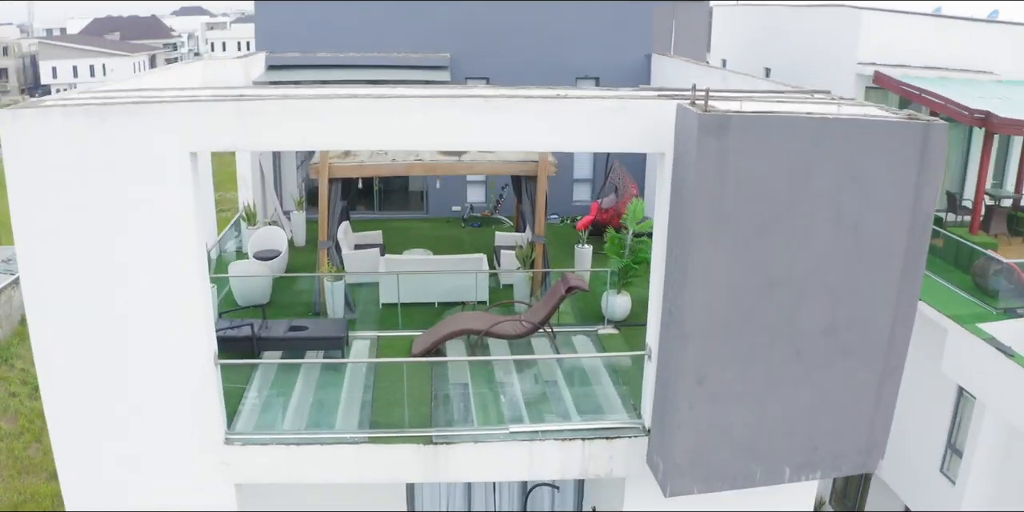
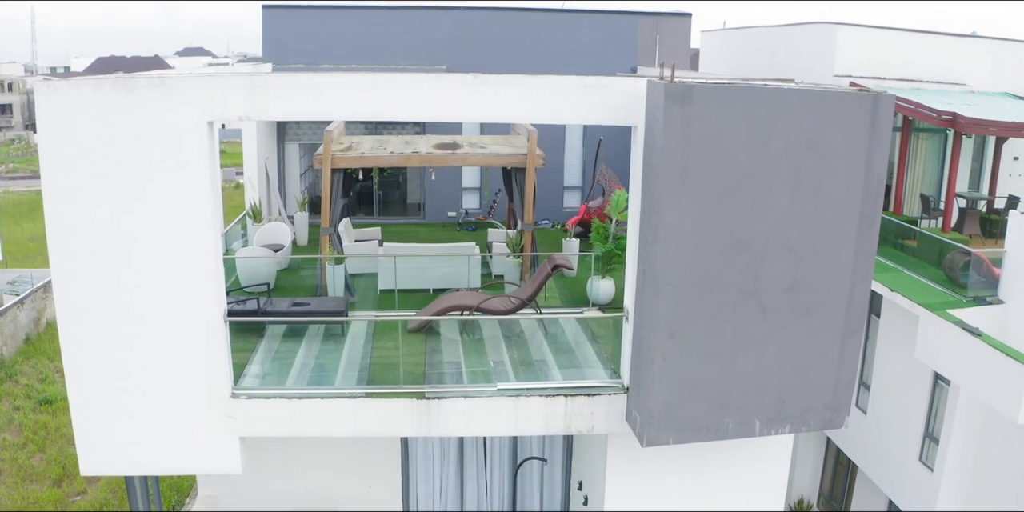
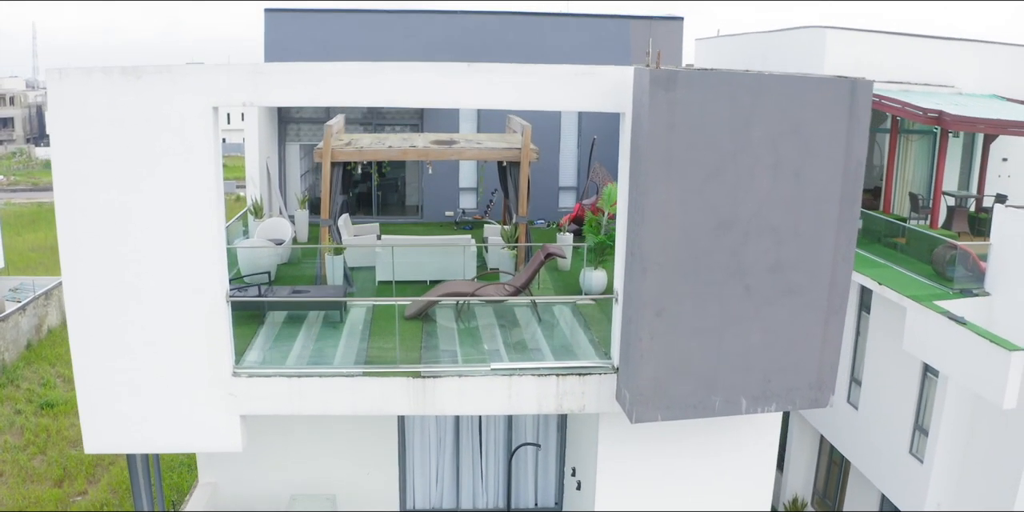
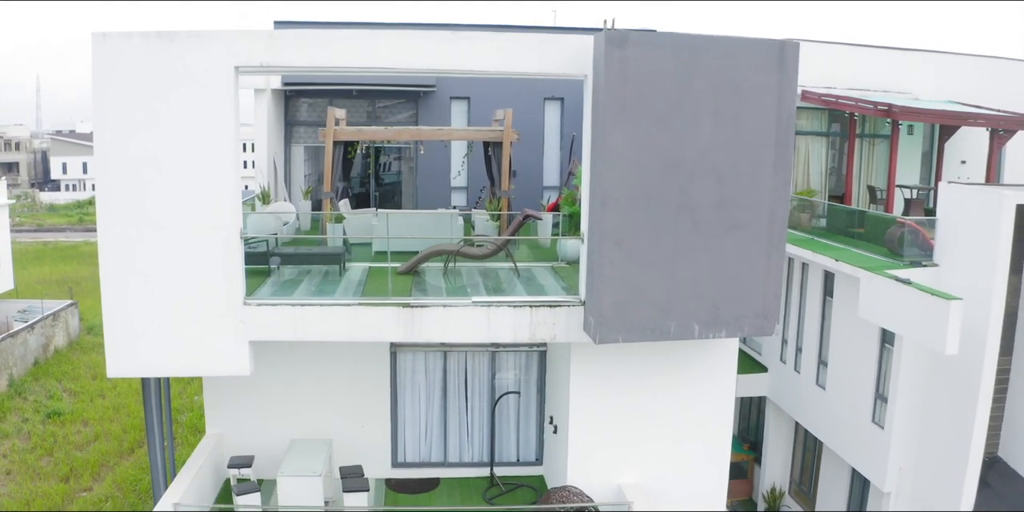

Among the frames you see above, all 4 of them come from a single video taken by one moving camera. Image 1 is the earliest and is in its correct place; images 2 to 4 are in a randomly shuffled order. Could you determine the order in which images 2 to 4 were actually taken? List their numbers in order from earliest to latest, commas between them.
2, 3, 4
